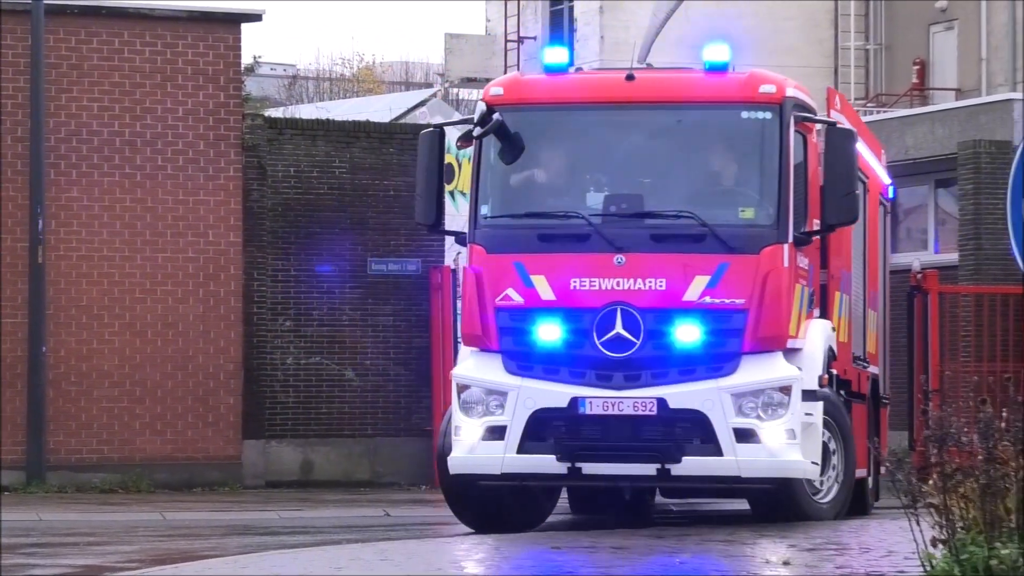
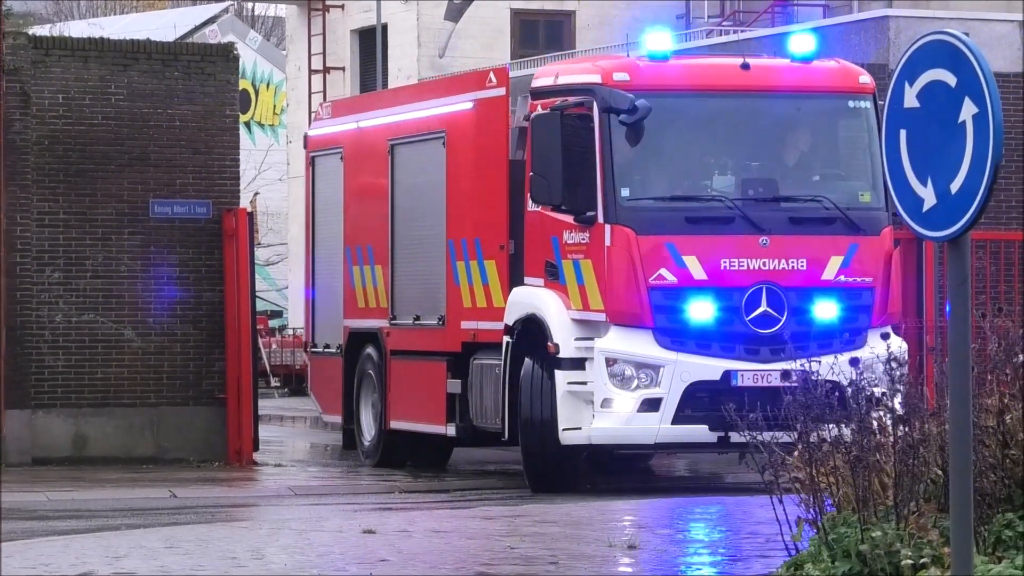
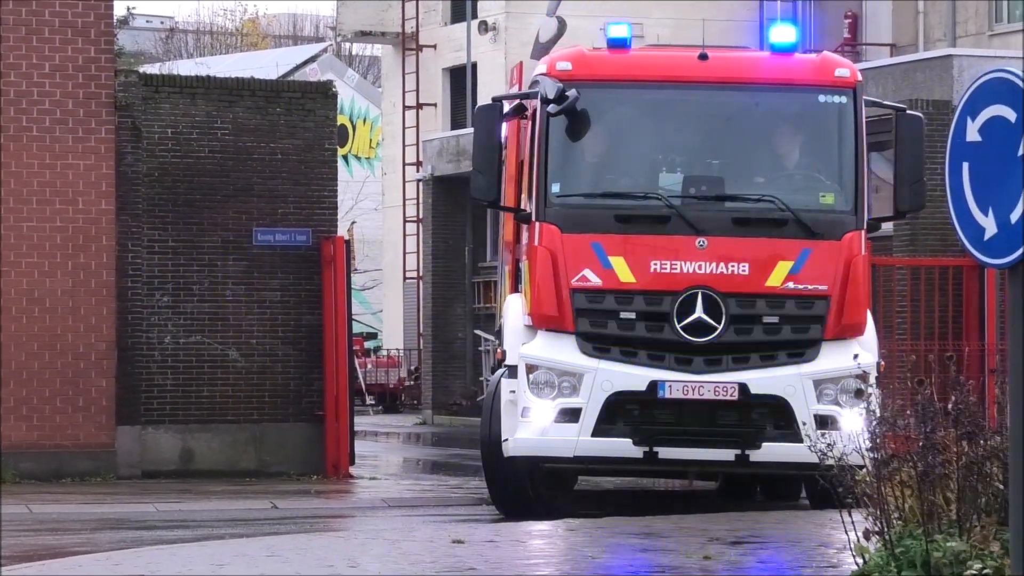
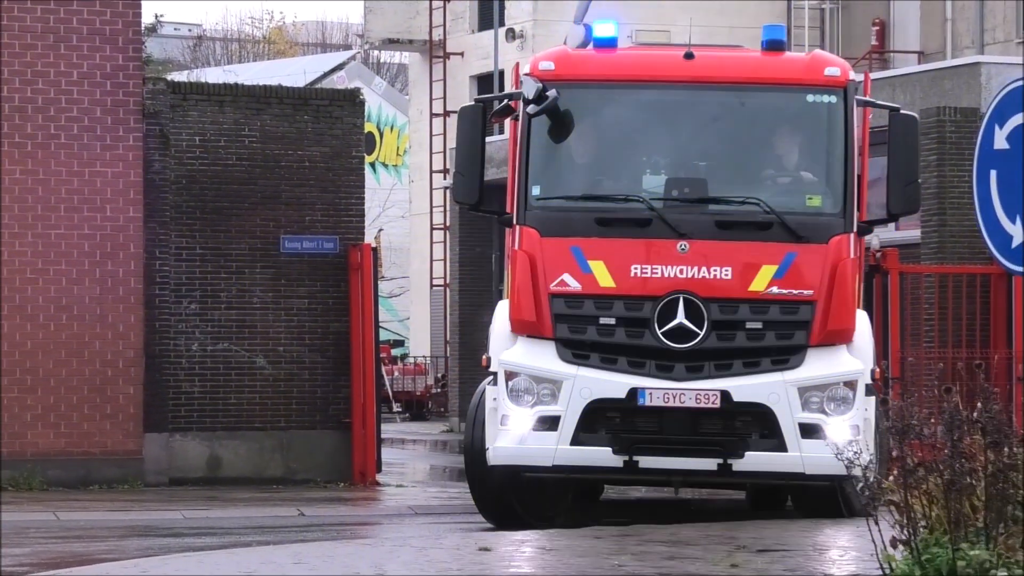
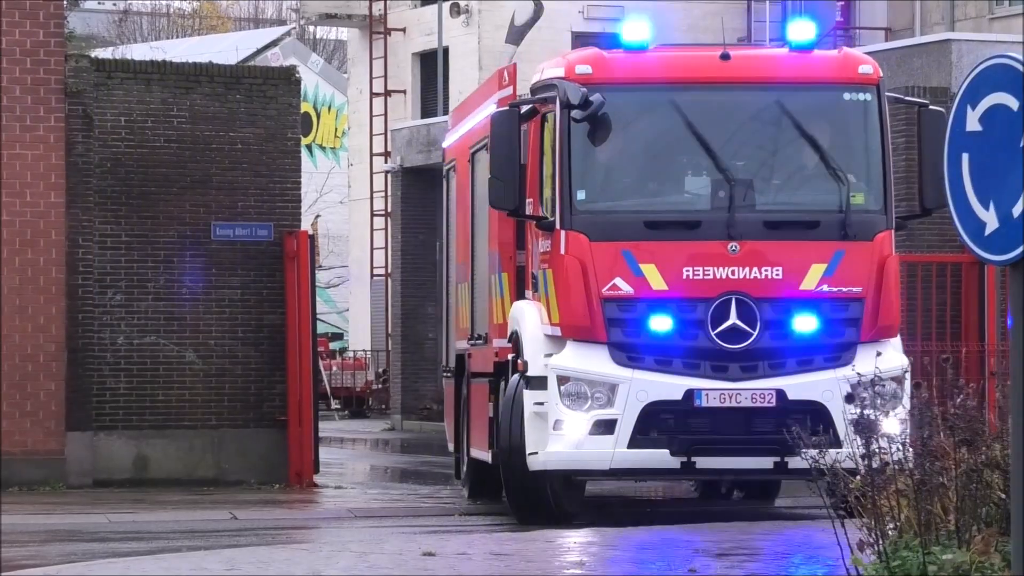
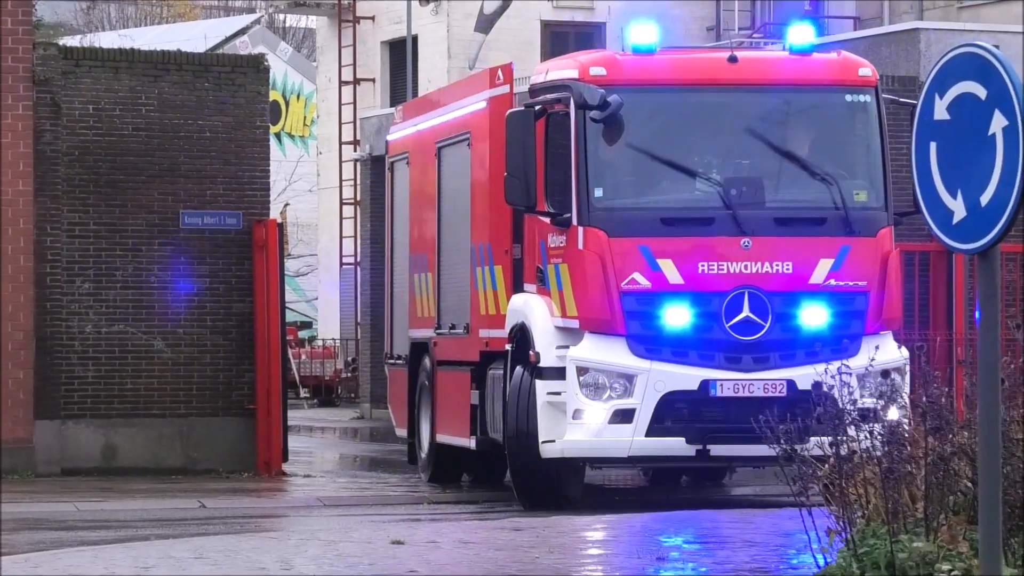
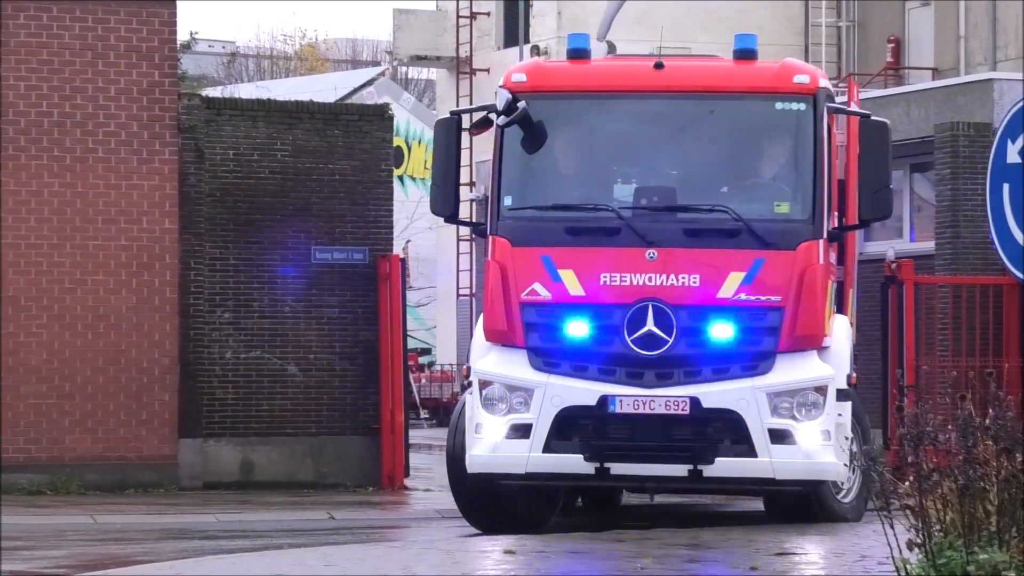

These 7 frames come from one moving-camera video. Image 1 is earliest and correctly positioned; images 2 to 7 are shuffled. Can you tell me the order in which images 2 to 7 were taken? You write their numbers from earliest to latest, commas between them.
7, 4, 3, 5, 6, 2
